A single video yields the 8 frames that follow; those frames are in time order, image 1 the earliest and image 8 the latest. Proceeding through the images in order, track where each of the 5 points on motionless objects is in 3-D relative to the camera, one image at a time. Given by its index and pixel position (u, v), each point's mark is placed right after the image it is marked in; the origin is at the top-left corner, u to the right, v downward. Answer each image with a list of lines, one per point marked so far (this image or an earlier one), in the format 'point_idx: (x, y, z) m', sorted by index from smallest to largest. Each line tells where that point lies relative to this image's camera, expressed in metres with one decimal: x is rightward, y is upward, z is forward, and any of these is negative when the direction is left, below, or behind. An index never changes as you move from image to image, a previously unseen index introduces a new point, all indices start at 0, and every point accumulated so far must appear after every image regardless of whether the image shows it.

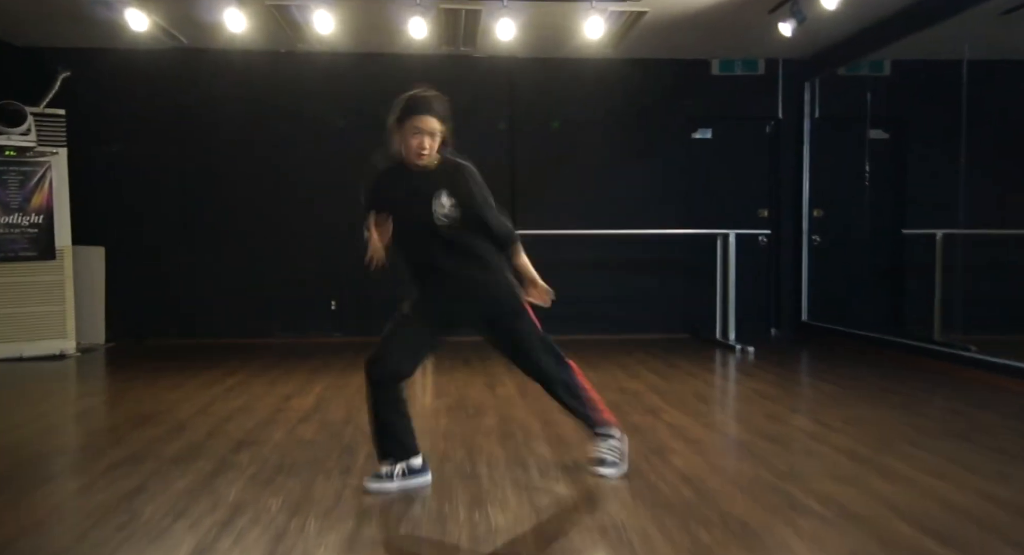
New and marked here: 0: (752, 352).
0: (+1.9, -0.6, +4.7) m
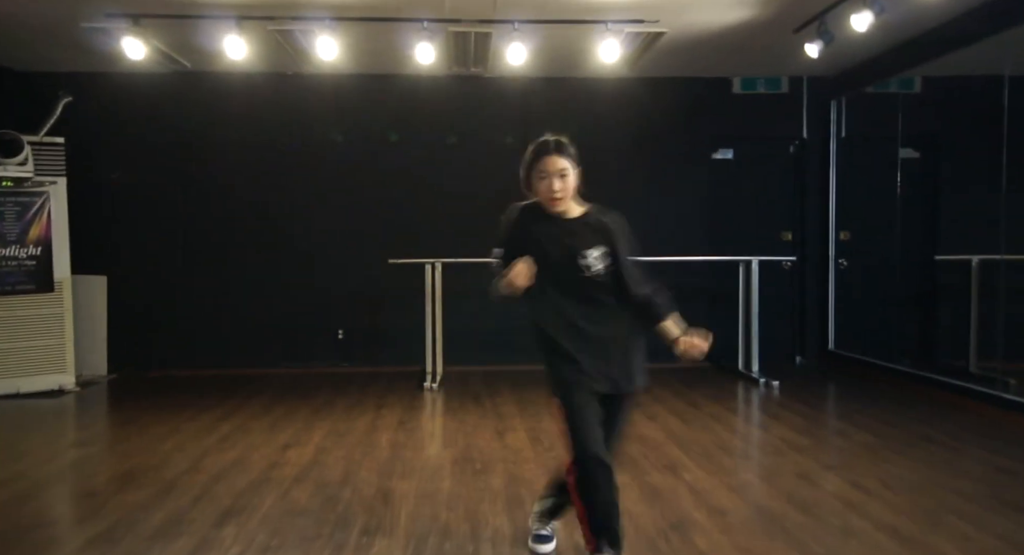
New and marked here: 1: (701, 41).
0: (+2.0, -0.8, +4.4) m
1: (+1.3, +1.6, +4.0) m
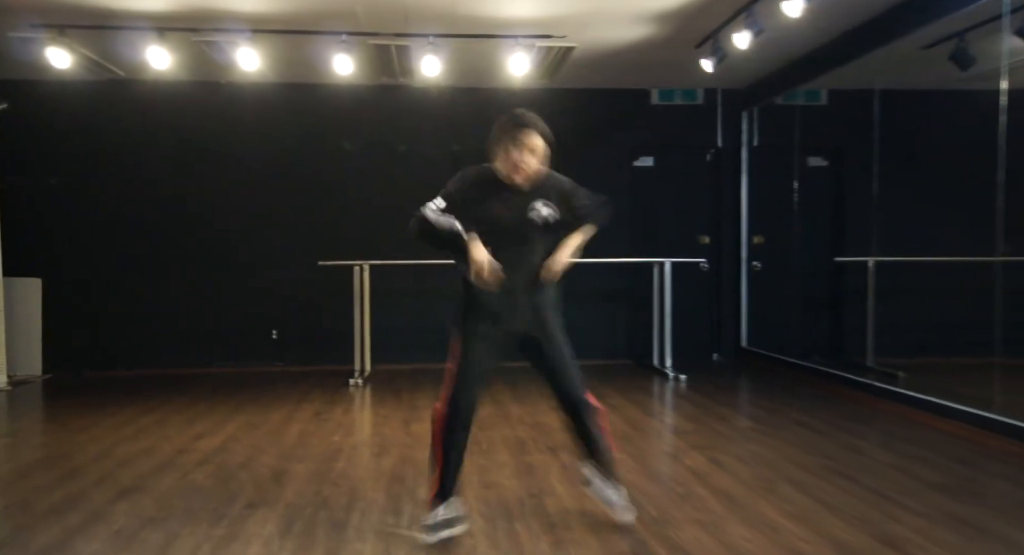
0: (+1.4, -0.8, +4.7) m
1: (+0.7, +1.6, +4.3) m
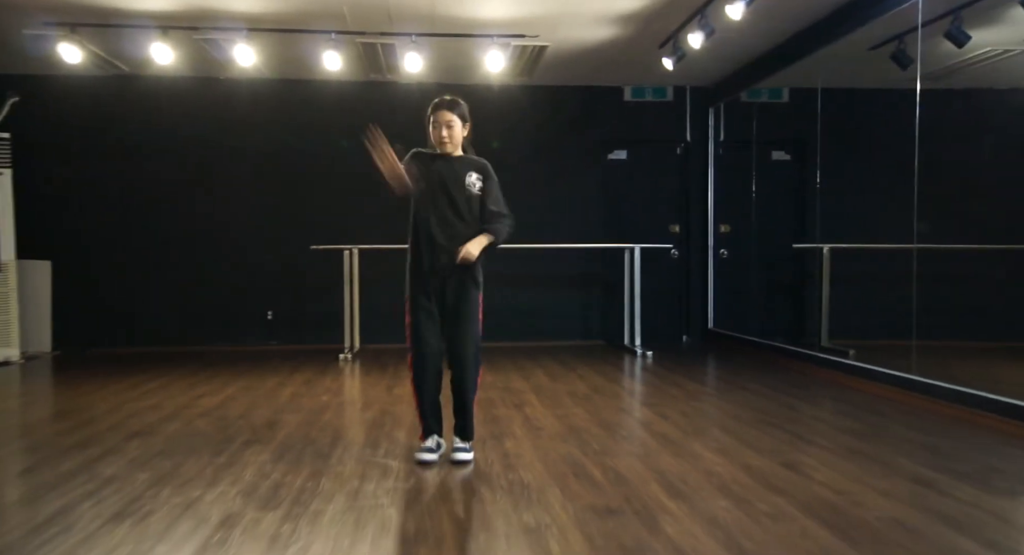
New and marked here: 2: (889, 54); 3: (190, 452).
0: (+1.2, -0.7, +5.1) m
1: (+0.5, +1.8, +4.7) m
2: (+2.6, +1.5, +4.1) m
3: (-1.4, -0.7, +2.5) m
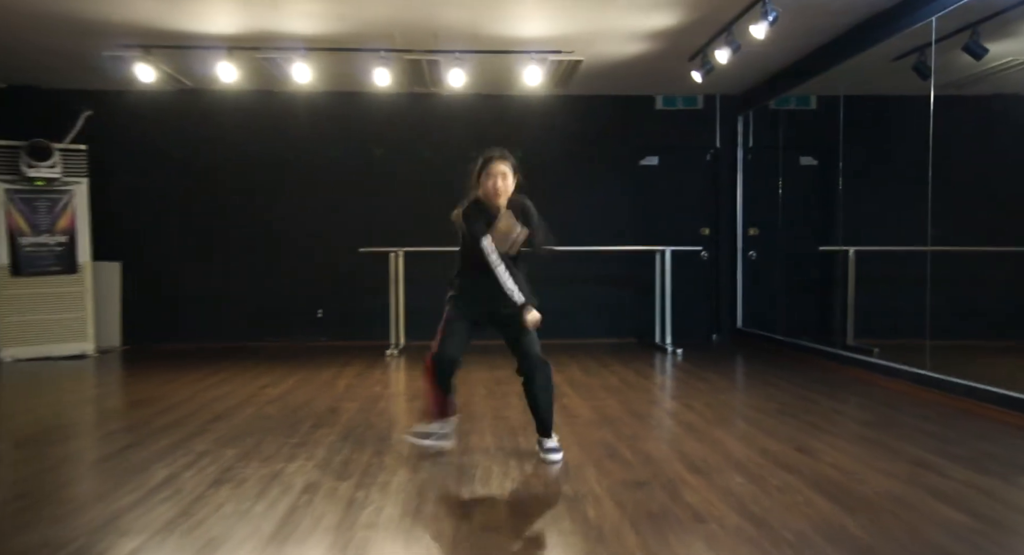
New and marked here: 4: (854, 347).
0: (+1.5, -0.7, +5.3) m
1: (+0.8, +1.7, +4.9) m
2: (+2.9, +1.5, +4.2) m
3: (-1.2, -0.7, +2.8) m
4: (+2.7, -0.5, +4.6) m
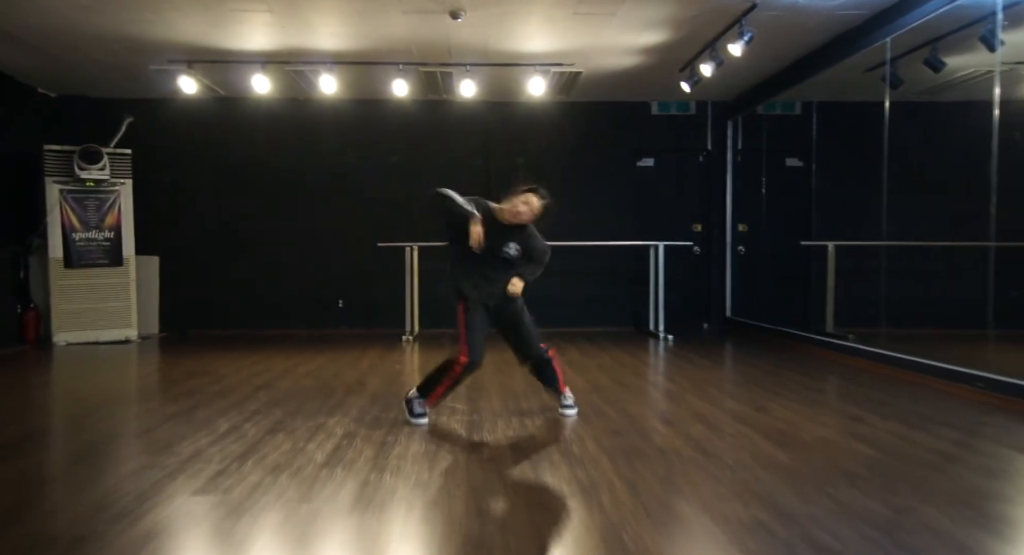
0: (+1.6, -0.6, +5.7) m
1: (+0.9, +1.8, +5.3) m
2: (+2.9, +1.6, +4.7) m
3: (-1.2, -0.7, +3.3) m
4: (+2.7, -0.5, +5.0) m
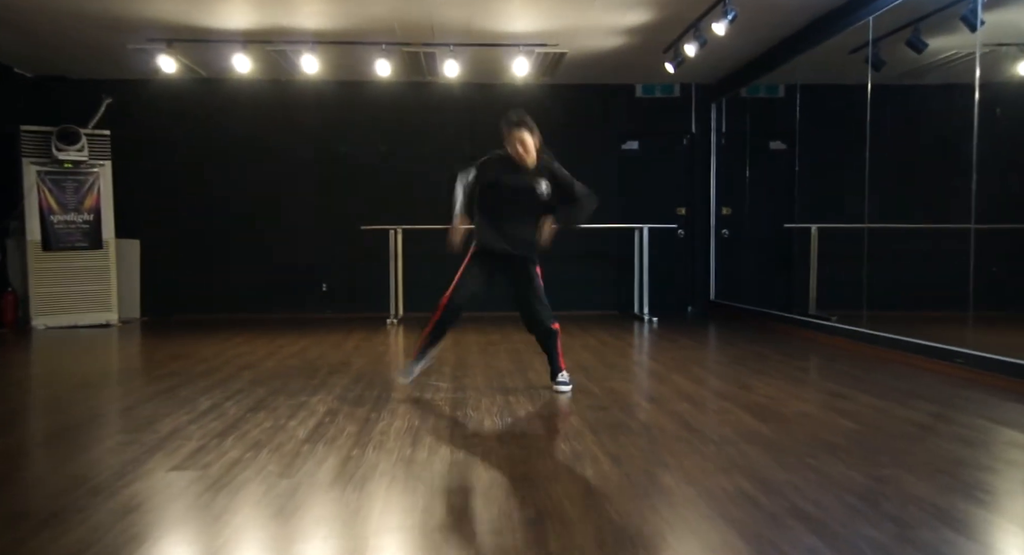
0: (+1.4, -0.4, +5.8) m
1: (+0.7, +2.0, +5.3) m
2: (+2.8, +1.7, +4.7) m
3: (-1.3, -0.6, +3.3) m
4: (+2.6, -0.3, +5.1) m
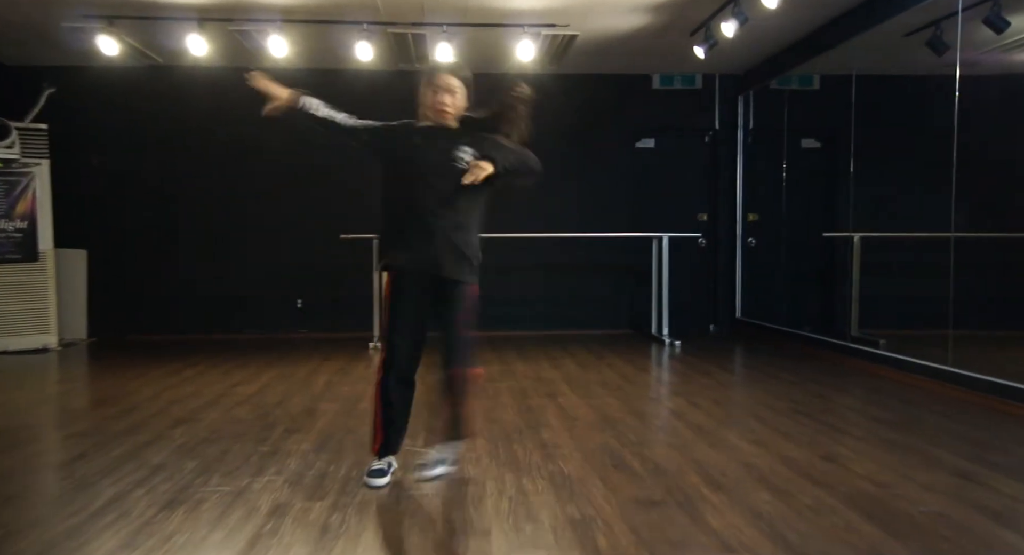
0: (+1.4, -0.6, +5.0) m
1: (+0.7, +1.8, +4.6) m
2: (+2.8, +1.6, +4.0) m
3: (-1.2, -0.7, +2.6) m
4: (+2.6, -0.5, +4.4) m
